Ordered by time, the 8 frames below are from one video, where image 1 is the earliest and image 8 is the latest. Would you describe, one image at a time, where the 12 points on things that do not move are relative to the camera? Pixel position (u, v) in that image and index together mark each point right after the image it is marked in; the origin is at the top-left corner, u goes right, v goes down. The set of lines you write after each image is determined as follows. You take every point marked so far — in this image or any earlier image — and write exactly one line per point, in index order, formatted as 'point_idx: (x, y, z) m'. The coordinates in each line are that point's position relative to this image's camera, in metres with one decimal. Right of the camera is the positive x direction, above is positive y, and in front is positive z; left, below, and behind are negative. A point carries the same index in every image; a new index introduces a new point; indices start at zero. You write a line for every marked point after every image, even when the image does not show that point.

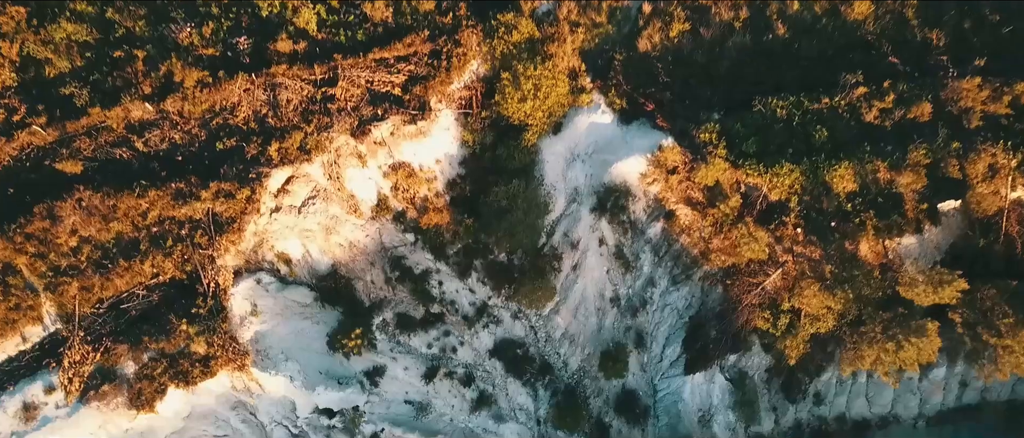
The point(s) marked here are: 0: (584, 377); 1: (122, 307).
0: (+1.4, -3.3, +20.1) m
1: (-6.2, -1.4, +15.8) m
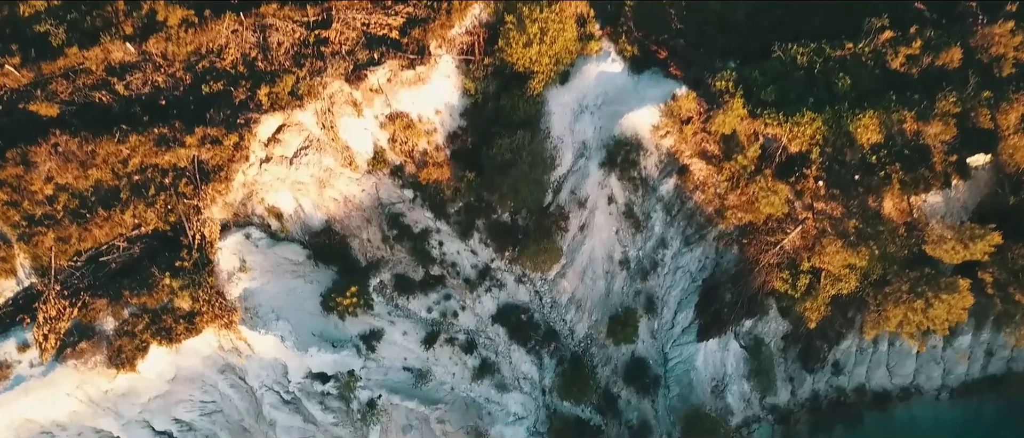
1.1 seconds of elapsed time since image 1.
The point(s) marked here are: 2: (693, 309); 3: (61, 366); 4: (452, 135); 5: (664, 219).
0: (+1.5, -2.5, +19.1) m
1: (-6.1, -0.6, +14.8) m
2: (+3.4, -1.7, +18.5) m
3: (-6.5, -2.1, +14.3) m
4: (-1.0, +1.5, +17.3) m
5: (+2.7, 0.0, +18.0) m
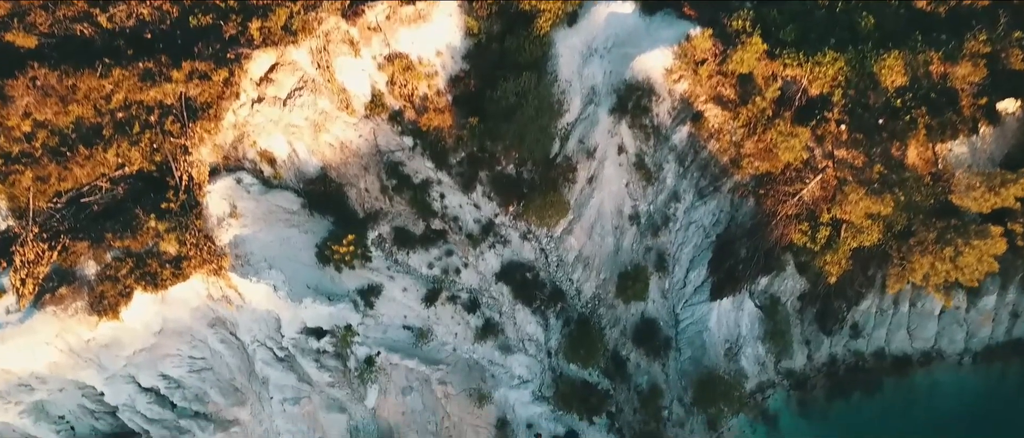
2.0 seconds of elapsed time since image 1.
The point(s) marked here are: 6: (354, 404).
0: (+1.6, -1.6, +18.3) m
1: (-6.0, +0.3, +14.0) m
2: (+3.4, -0.8, +17.7) m
3: (-6.4, -1.3, +13.4) m
4: (-1.0, +2.3, +16.4) m
5: (+2.8, +0.8, +17.1) m
6: (-2.7, -3.3, +17.4) m
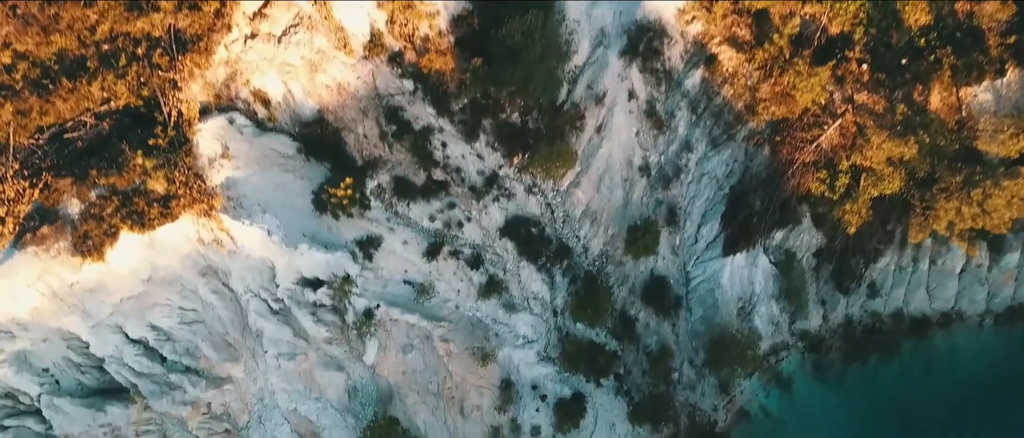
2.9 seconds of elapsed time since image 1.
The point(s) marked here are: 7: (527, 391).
0: (+1.7, -0.8, +17.6) m
1: (-5.9, +1.1, +13.3) m
2: (+3.5, 0.0, +17.0) m
3: (-6.3, -0.4, +12.8) m
4: (-0.9, +3.1, +15.7) m
5: (+2.9, +1.7, +16.4) m
6: (-2.7, -2.4, +16.7) m
7: (+0.3, -3.1, +18.1) m
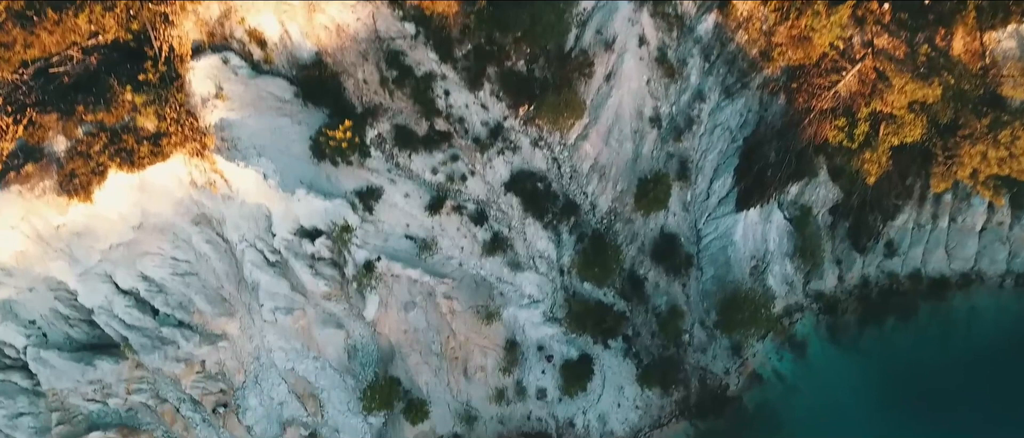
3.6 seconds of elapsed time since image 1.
0: (+1.8, 0.0, +17.0) m
1: (-5.9, +1.9, +12.7) m
2: (+3.6, +0.8, +16.4) m
3: (-6.2, +0.3, +12.2) m
4: (-0.8, +3.9, +15.1) m
5: (+3.0, +2.4, +15.8) m
6: (-2.6, -1.6, +16.1) m
7: (+0.4, -2.4, +17.5) m
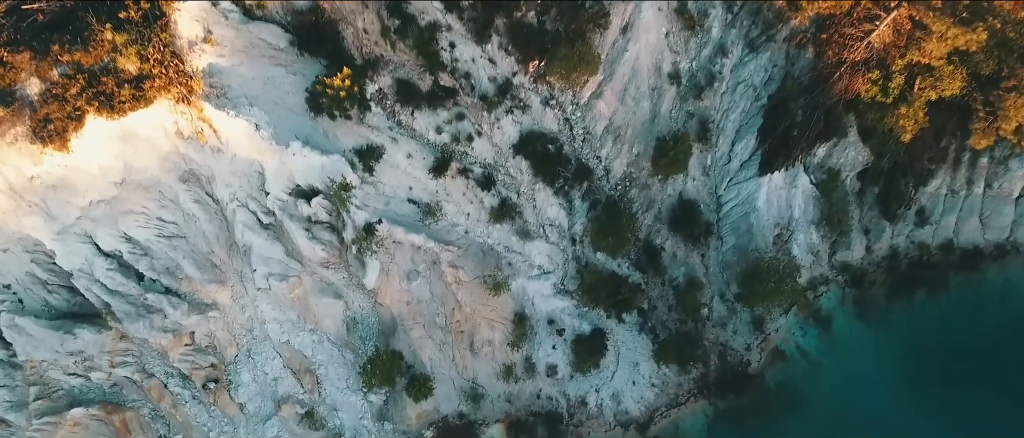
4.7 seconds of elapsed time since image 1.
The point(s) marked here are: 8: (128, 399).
0: (+1.9, +0.6, +16.0) m
1: (-5.7, +2.4, +11.7) m
2: (+3.8, +1.3, +15.4) m
3: (-6.1, +0.9, +11.2) m
4: (-0.6, +4.5, +14.1) m
5: (+3.2, +3.0, +14.9) m
6: (-2.4, -1.1, +15.1) m
7: (+0.5, -1.8, +16.5) m
8: (-5.8, -2.7, +15.0) m
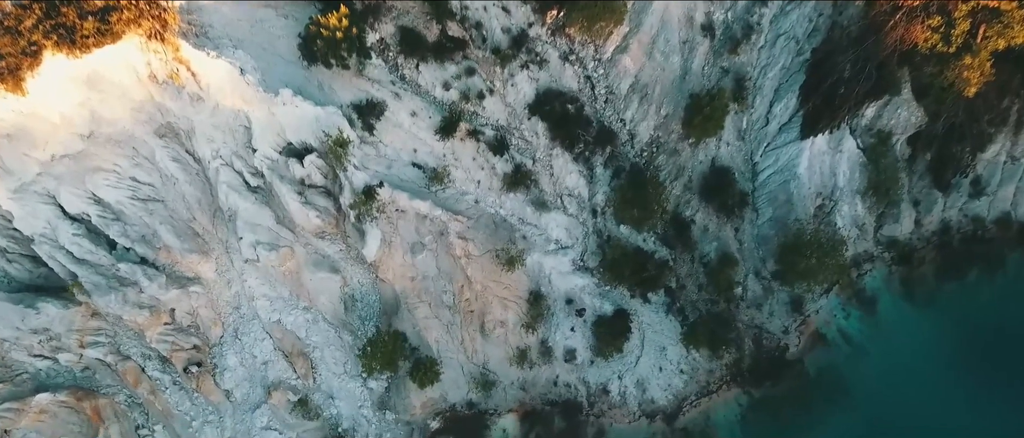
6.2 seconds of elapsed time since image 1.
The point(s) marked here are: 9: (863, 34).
0: (+2.1, +1.0, +14.5) m
1: (-5.5, +2.9, +10.2) m
2: (+4.0, +1.8, +13.9) m
3: (-5.9, +1.4, +9.7) m
4: (-0.4, +4.9, +12.6) m
5: (+3.4, +3.5, +13.4) m
6: (-2.2, -0.6, +13.6) m
7: (+0.7, -1.3, +15.0) m
8: (-5.6, -2.3, +13.5) m
9: (+4.7, +2.5, +13.2) m
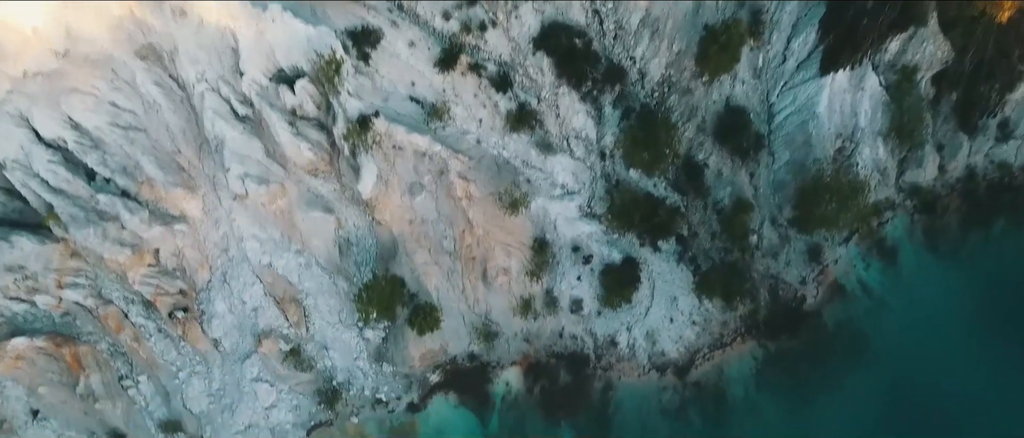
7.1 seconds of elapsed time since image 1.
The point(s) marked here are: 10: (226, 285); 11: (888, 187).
0: (+2.2, +1.8, +13.8) m
1: (-5.4, +3.7, +9.5) m
2: (+4.0, +2.6, +13.1) m
3: (-5.8, +2.2, +8.9) m
4: (-0.4, +5.8, +11.9) m
5: (+3.4, +4.3, +12.6) m
6: (-2.2, +0.2, +12.9) m
7: (+0.8, -0.5, +14.3) m
8: (-5.5, -1.4, +12.8) m
9: (+4.7, +3.3, +12.5) m
10: (-3.8, -0.9, +13.2) m
11: (+5.5, +0.5, +14.6) m
